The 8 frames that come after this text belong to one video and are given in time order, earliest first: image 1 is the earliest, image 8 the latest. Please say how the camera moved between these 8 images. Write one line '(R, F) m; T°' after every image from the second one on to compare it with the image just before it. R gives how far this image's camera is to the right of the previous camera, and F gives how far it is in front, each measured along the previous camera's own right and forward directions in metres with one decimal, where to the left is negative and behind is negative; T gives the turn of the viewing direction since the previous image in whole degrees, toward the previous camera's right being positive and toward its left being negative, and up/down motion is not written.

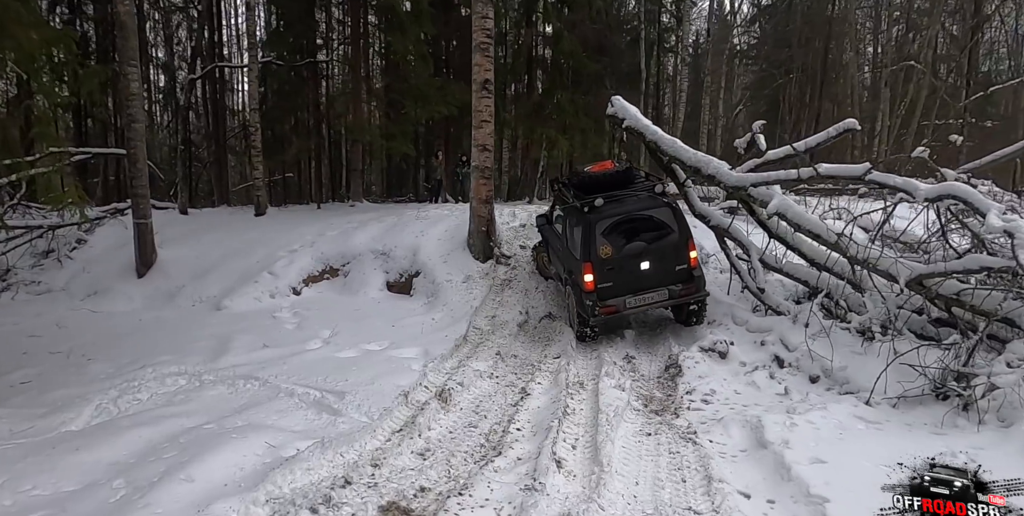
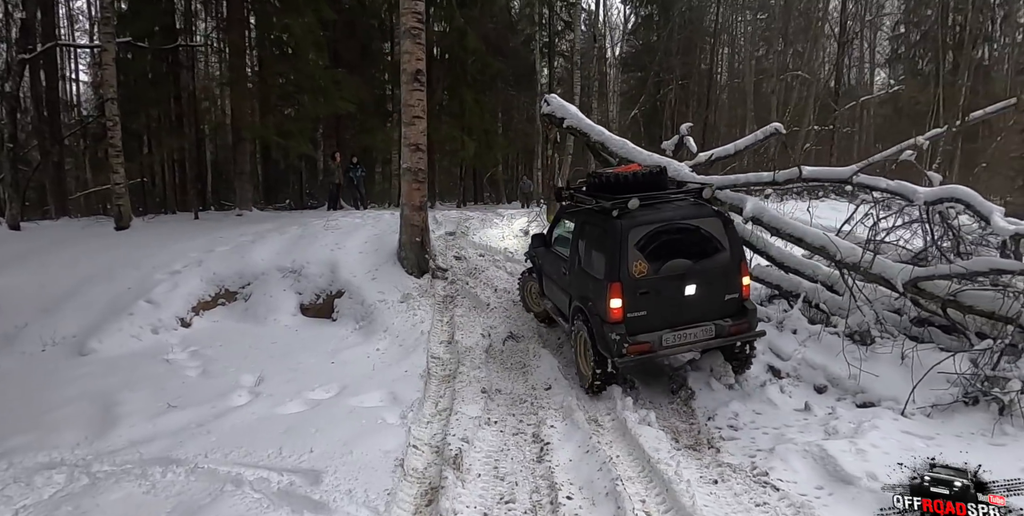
(-1.0, +1.1) m; +13°
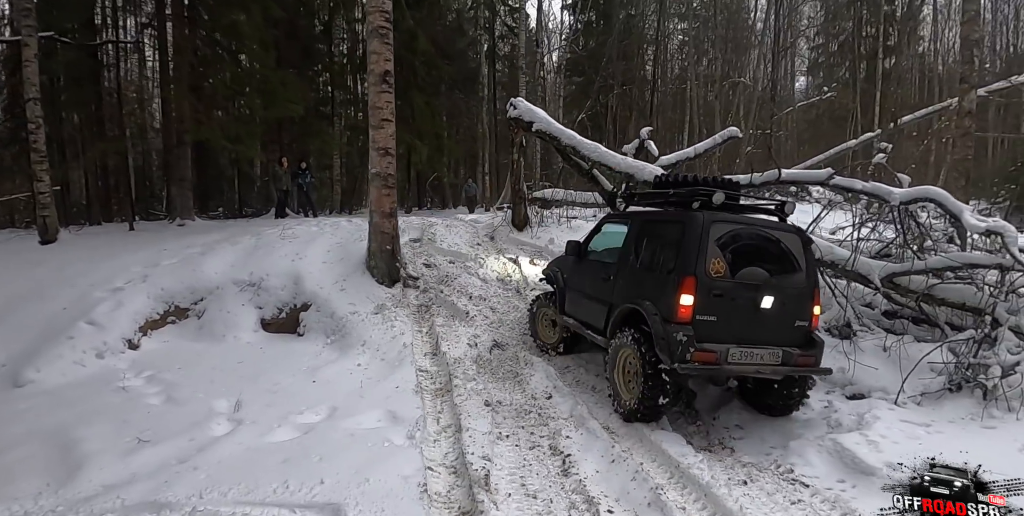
(-0.6, +0.2) m; +6°
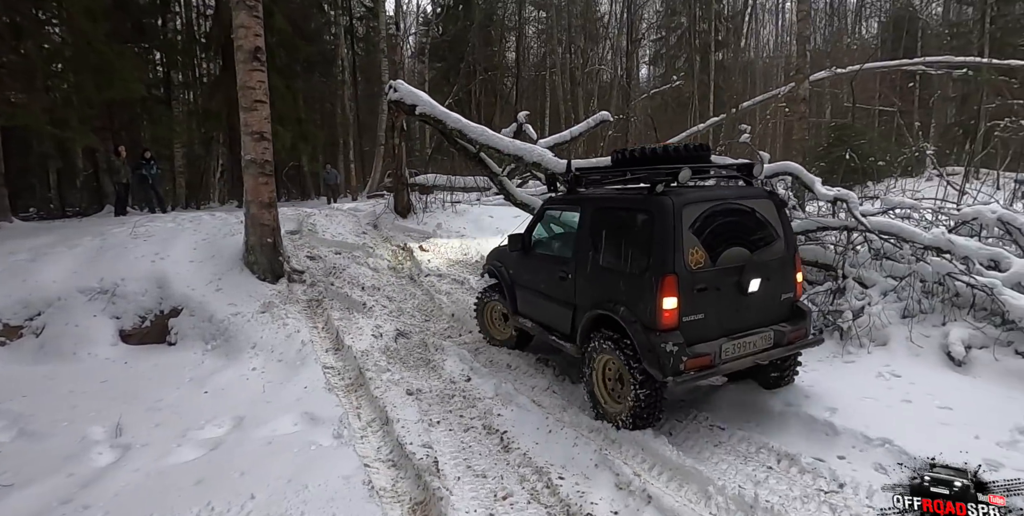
(-0.5, +0.1) m; +14°
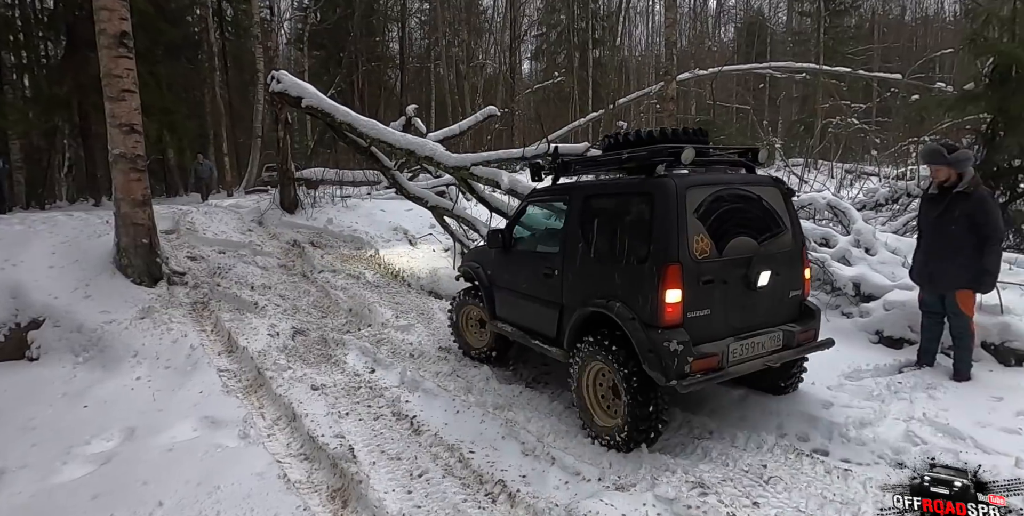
(-0.1, -0.2) m; +11°
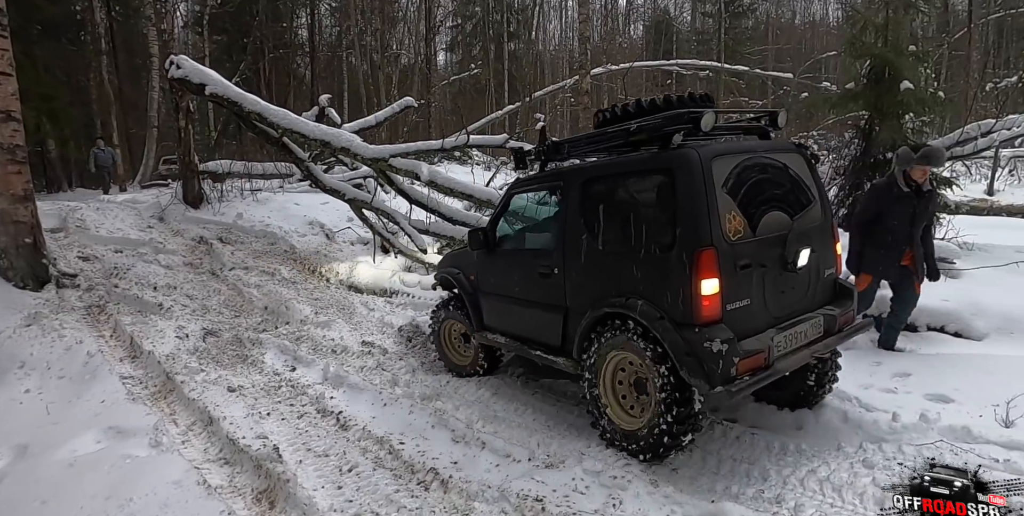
(0.0, -0.1) m; +8°
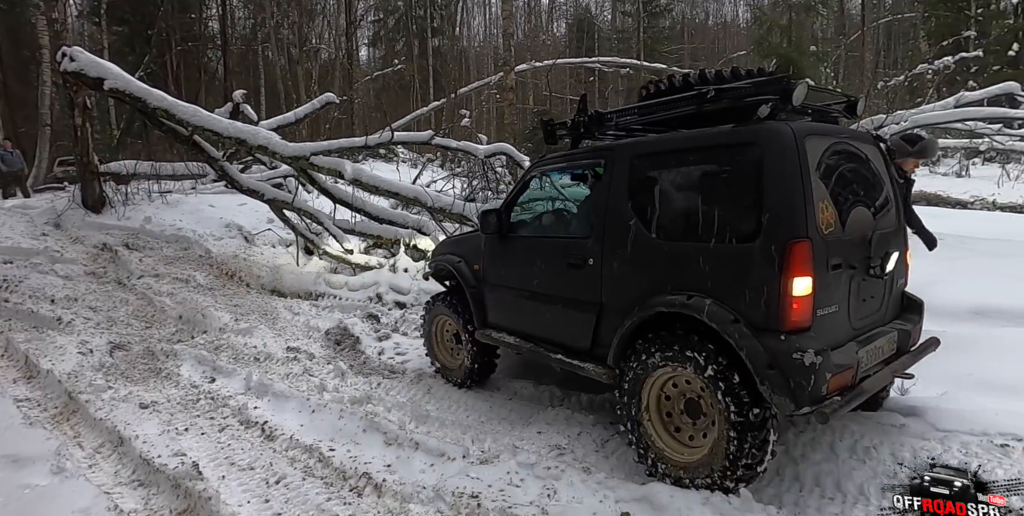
(0.0, 0.0) m; +7°
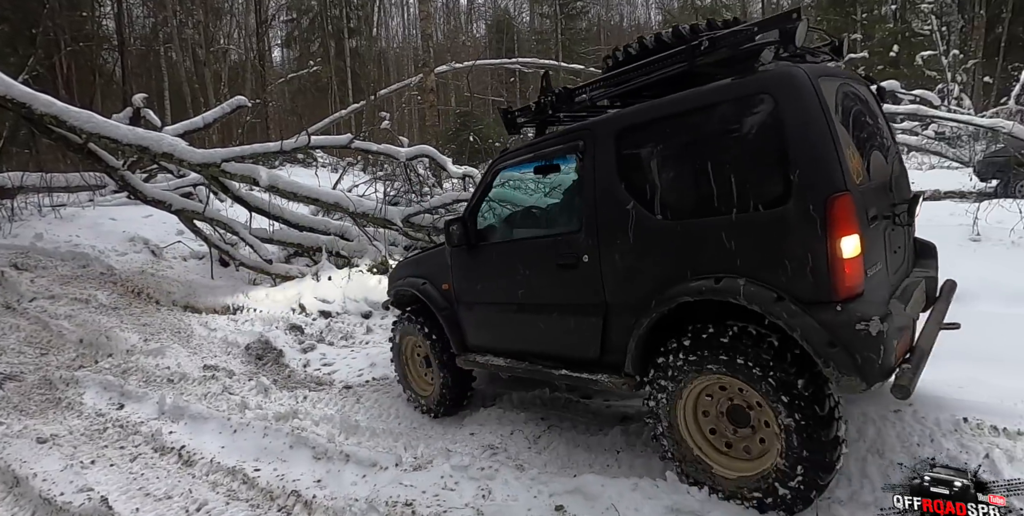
(0.0, 0.0) m; +7°
